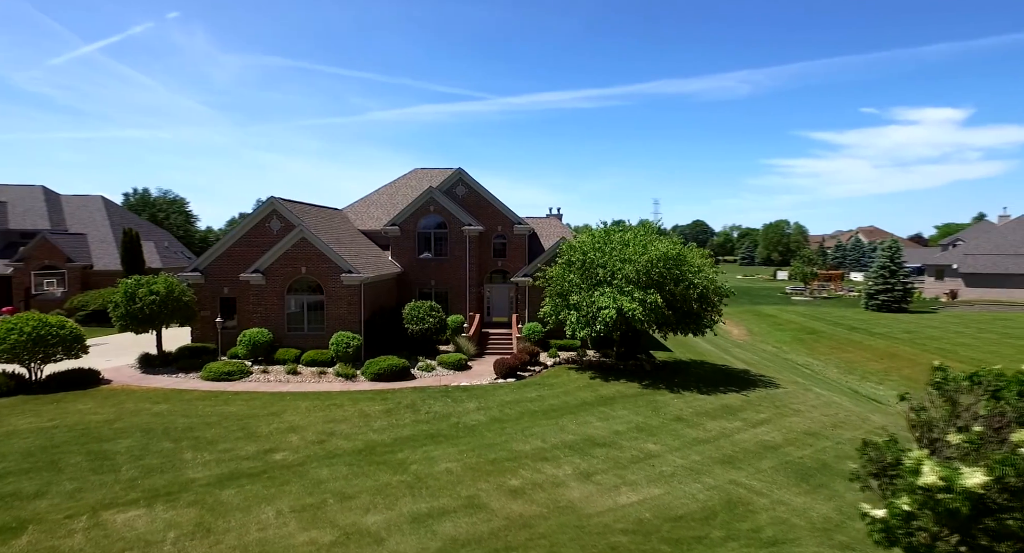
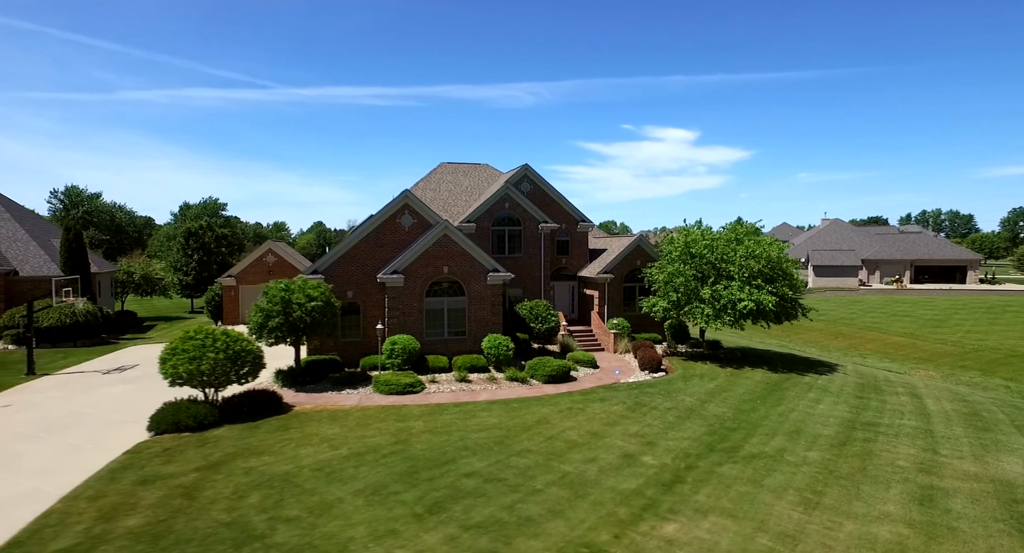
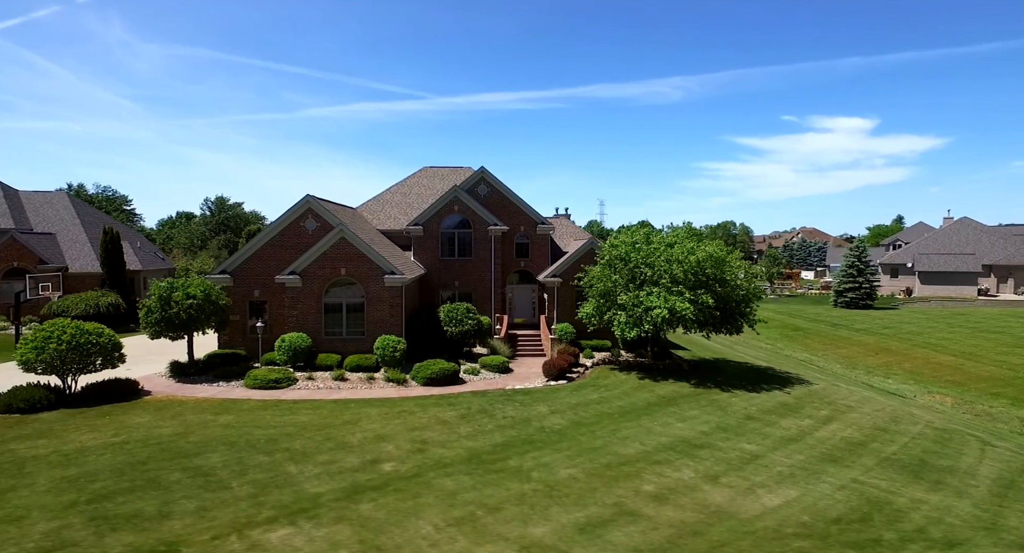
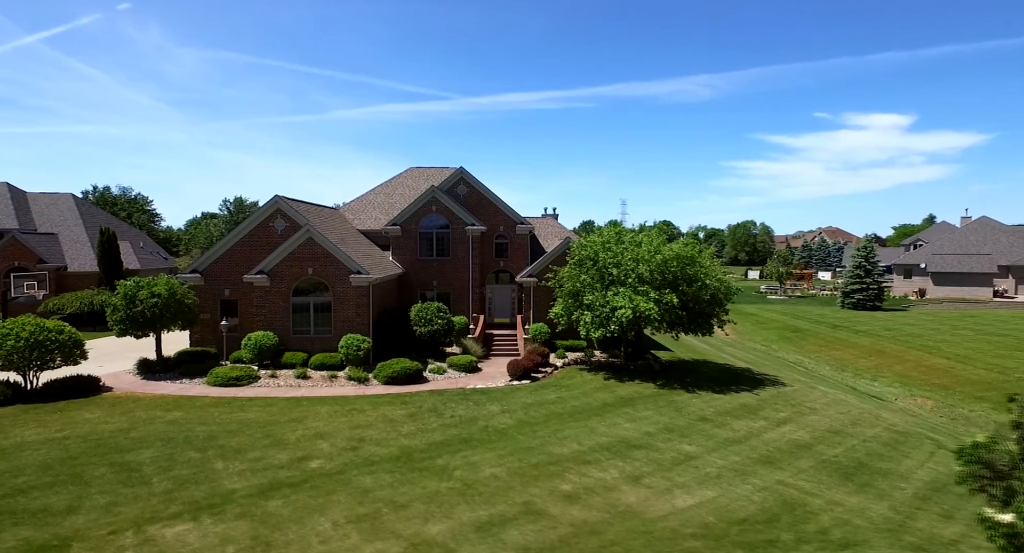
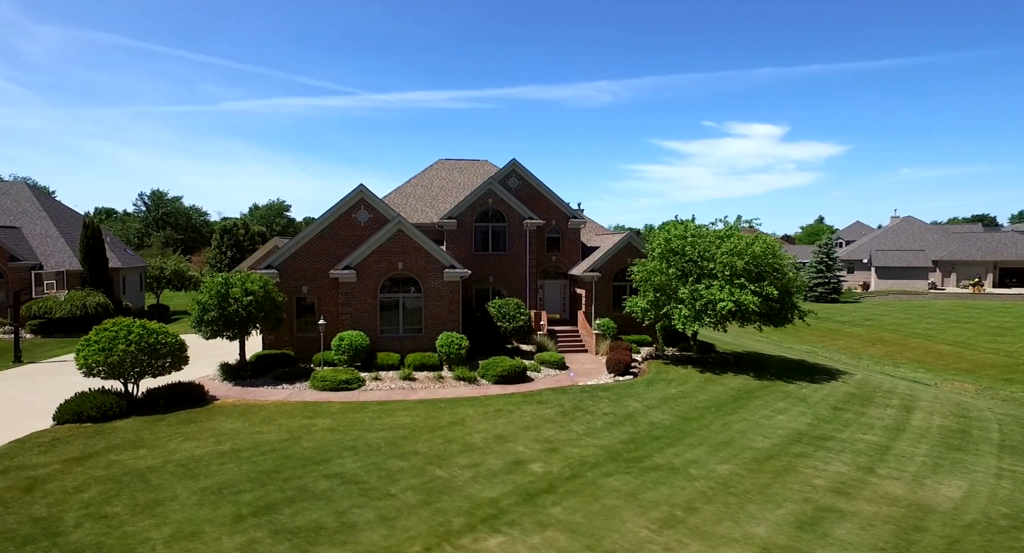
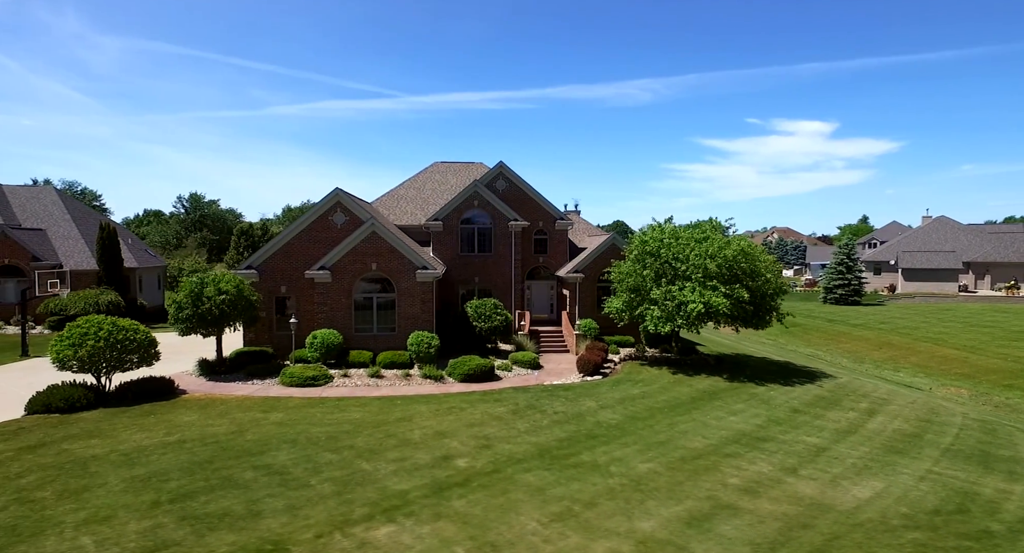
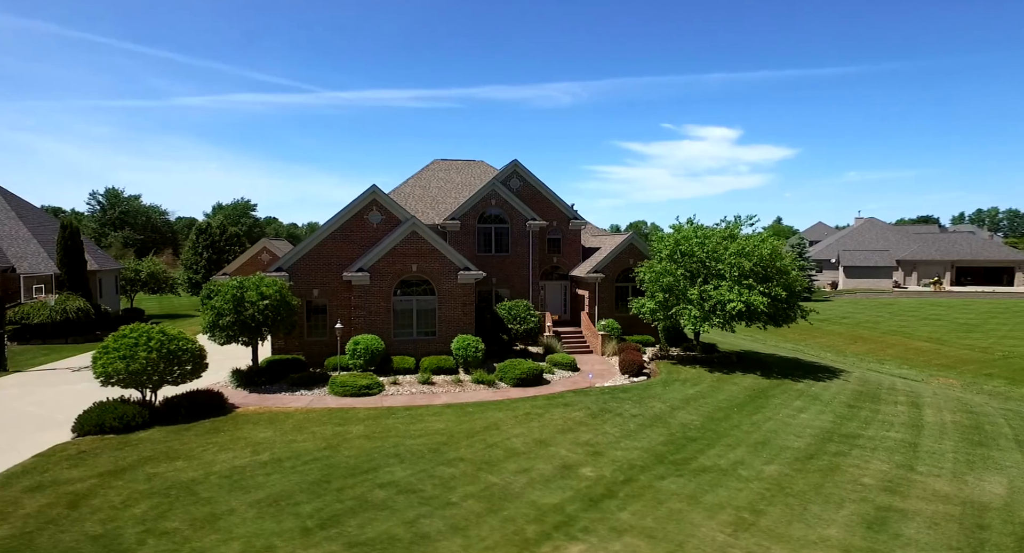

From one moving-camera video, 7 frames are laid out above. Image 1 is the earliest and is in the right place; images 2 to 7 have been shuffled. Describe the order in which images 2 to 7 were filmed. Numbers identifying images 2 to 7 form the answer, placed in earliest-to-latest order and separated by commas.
4, 3, 6, 5, 7, 2
